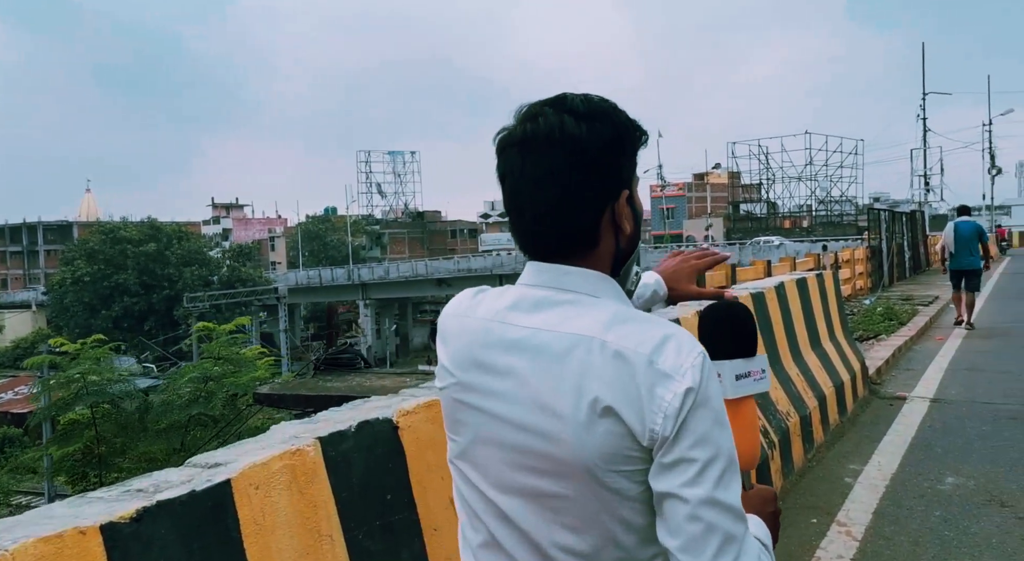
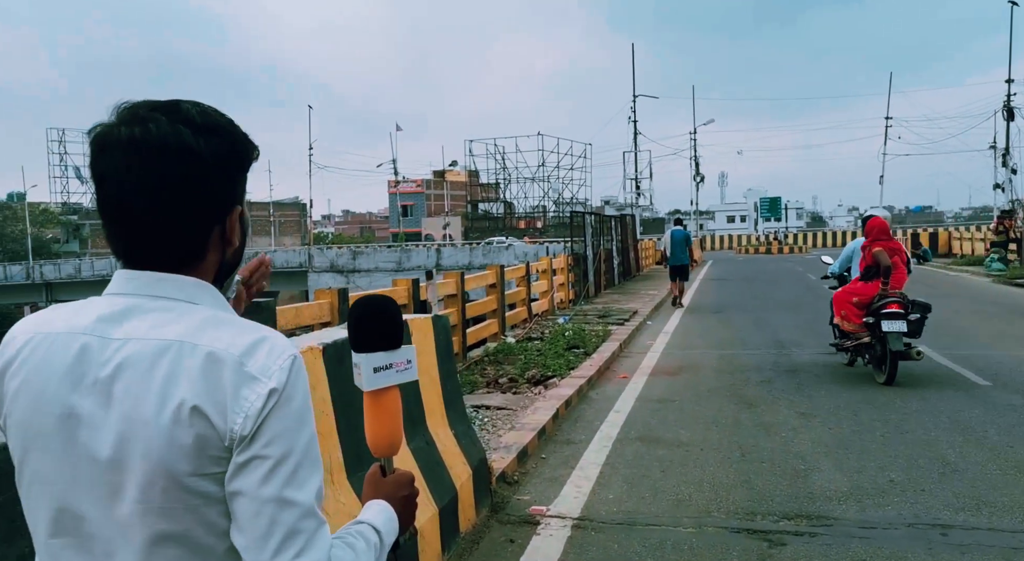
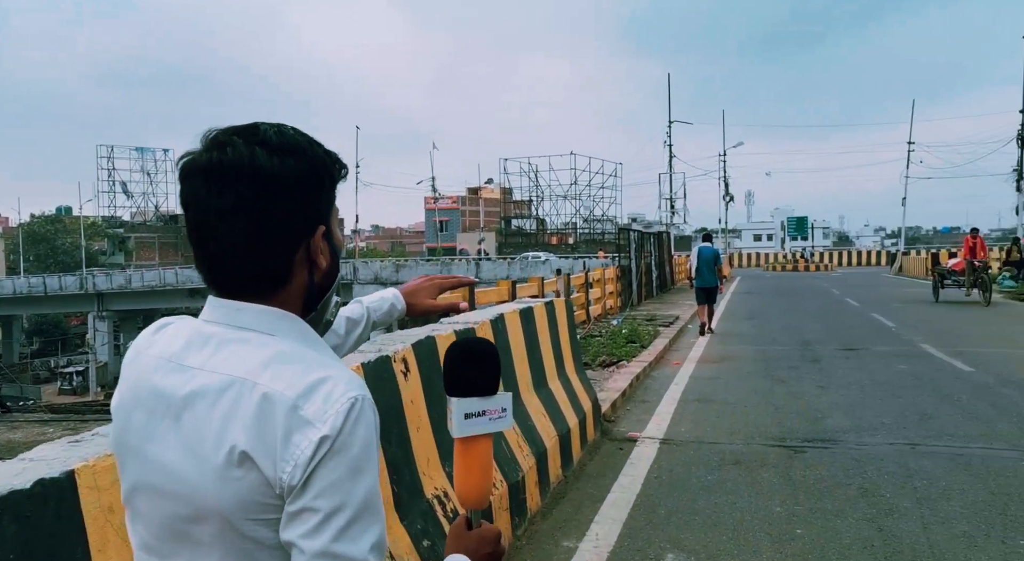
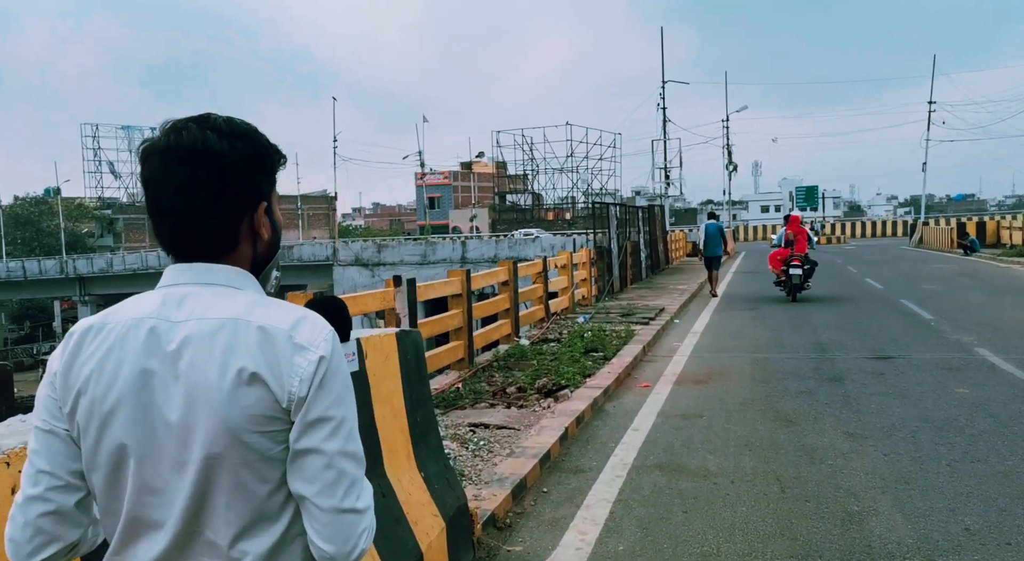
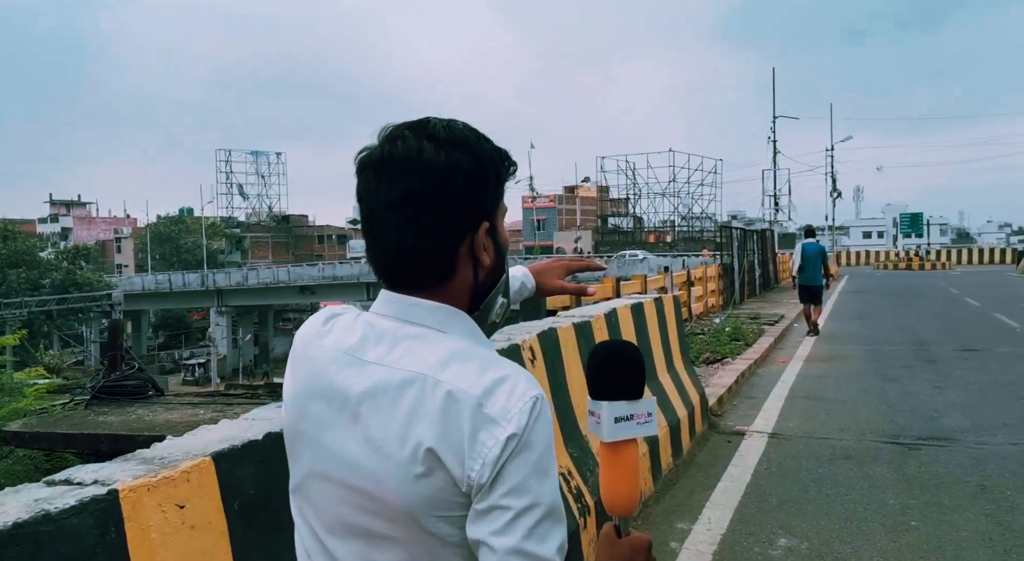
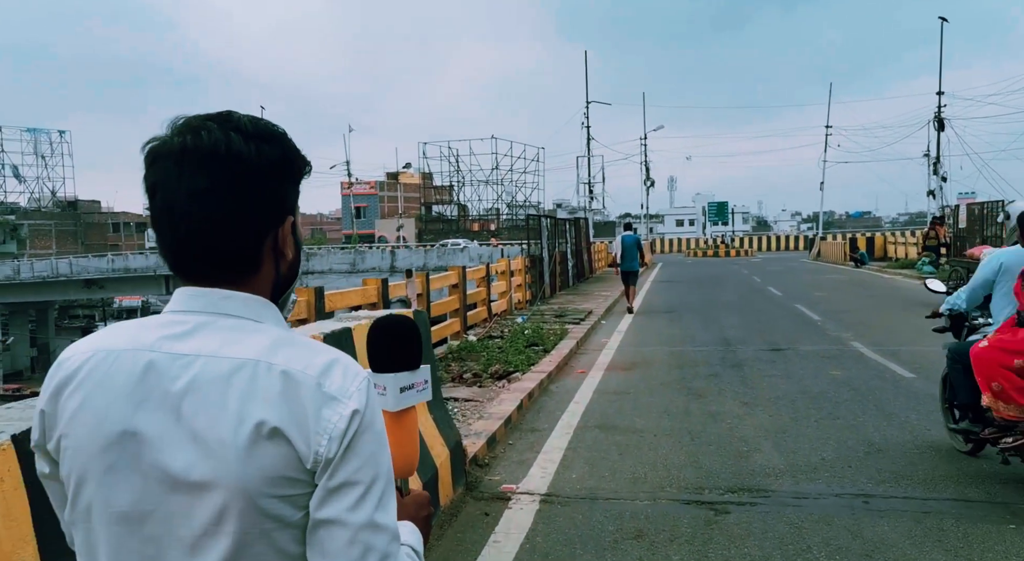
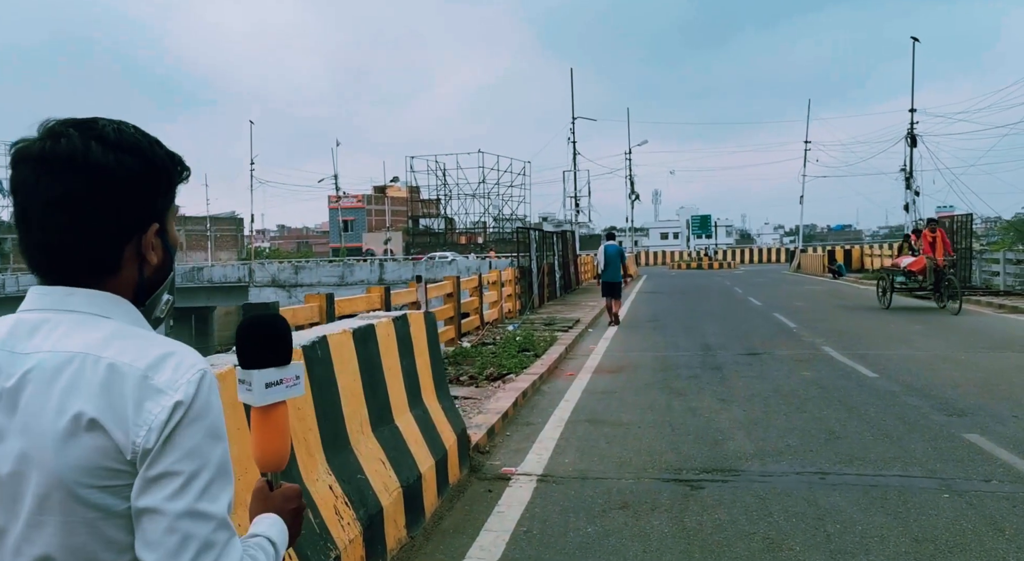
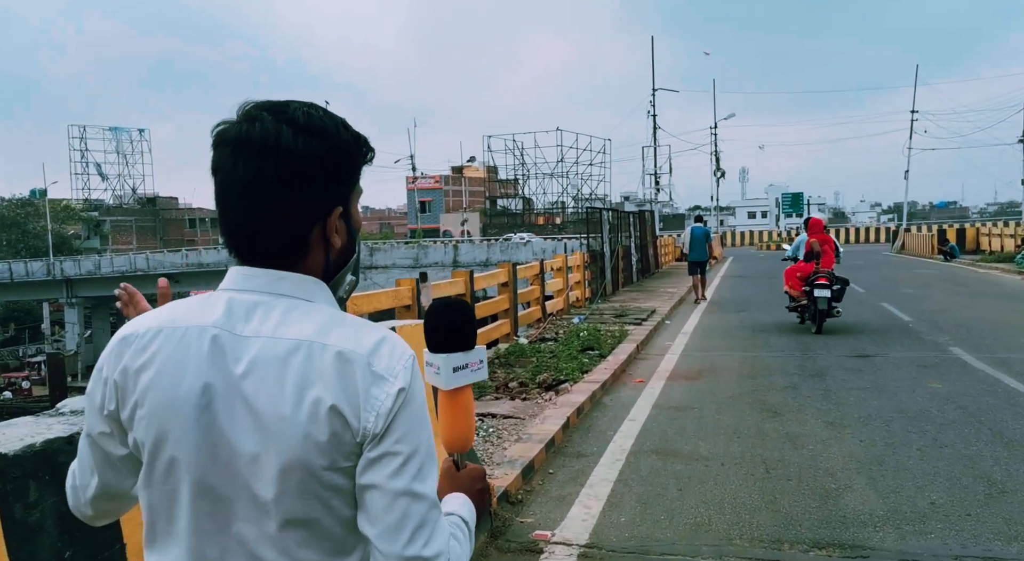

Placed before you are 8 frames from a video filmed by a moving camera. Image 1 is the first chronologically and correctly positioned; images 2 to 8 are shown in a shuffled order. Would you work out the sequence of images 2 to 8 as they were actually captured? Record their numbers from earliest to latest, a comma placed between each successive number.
5, 3, 7, 6, 2, 8, 4
